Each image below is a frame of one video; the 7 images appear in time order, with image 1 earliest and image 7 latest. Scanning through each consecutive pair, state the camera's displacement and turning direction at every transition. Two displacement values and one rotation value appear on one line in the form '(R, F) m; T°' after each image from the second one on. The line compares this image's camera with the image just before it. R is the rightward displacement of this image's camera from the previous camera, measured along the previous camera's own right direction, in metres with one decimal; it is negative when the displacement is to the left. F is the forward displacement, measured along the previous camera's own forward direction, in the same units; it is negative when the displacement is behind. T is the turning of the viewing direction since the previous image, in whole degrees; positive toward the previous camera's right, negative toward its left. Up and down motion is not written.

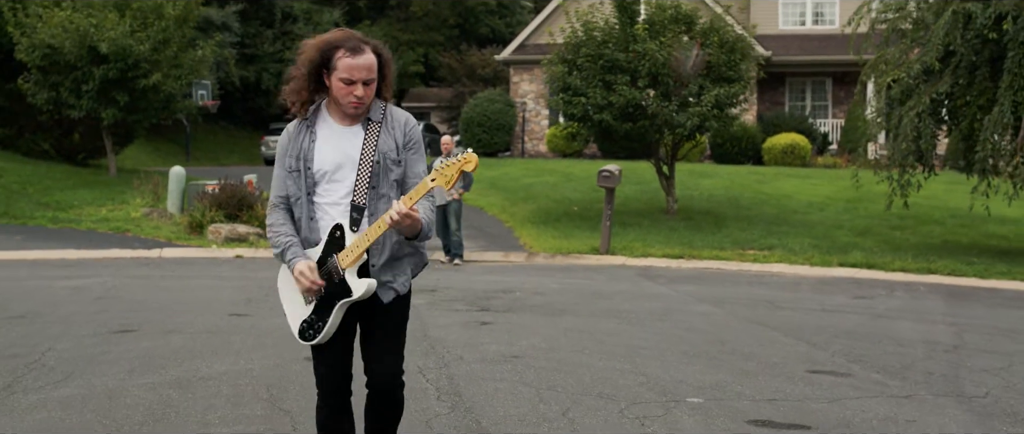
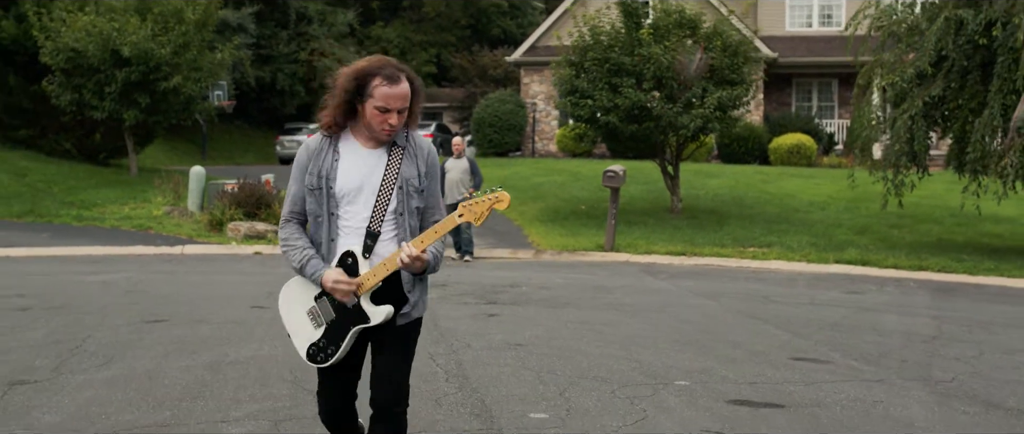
(+0.1, -0.6) m; -1°
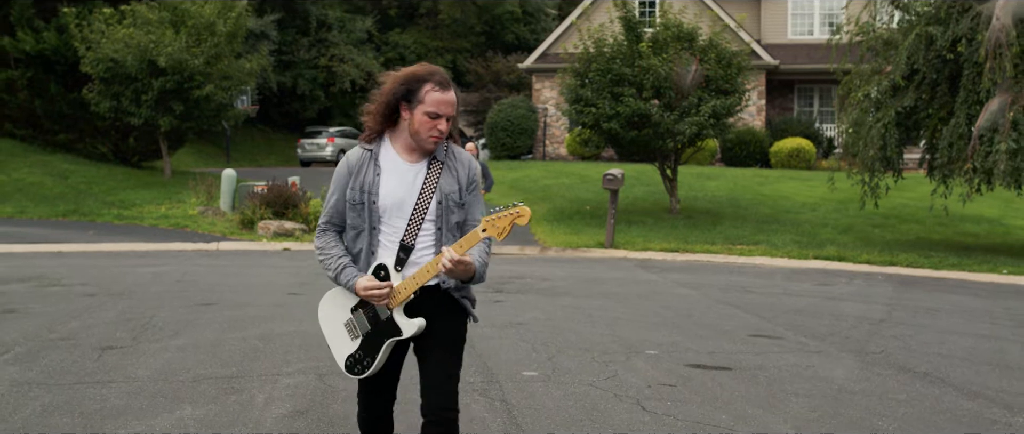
(+0.1, -1.3) m; -1°
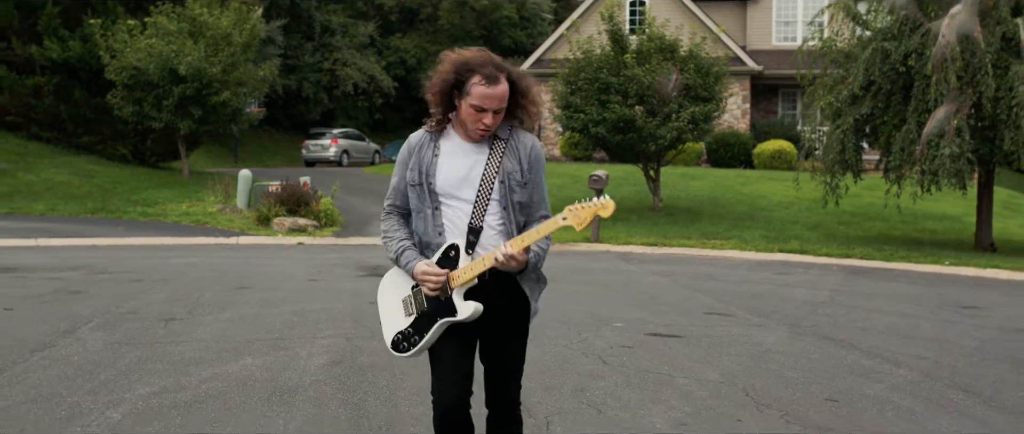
(+0.1, -1.6) m; 0°
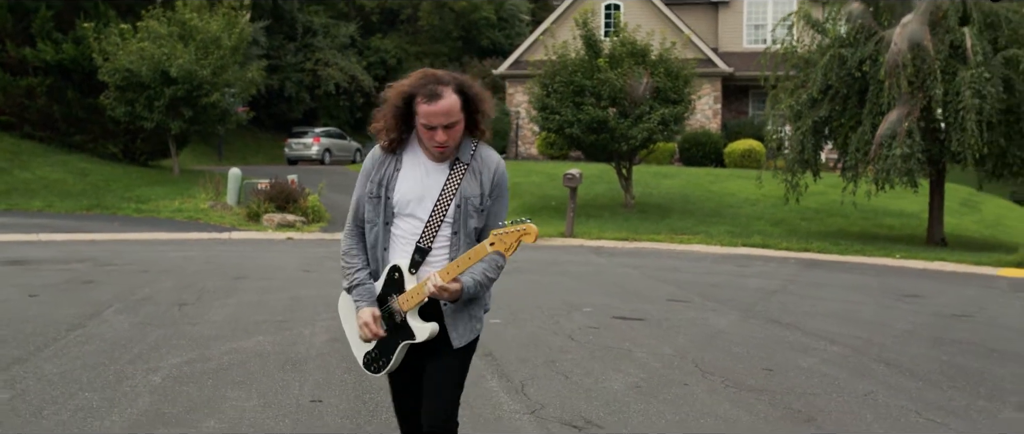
(0.0, -1.0) m; +1°
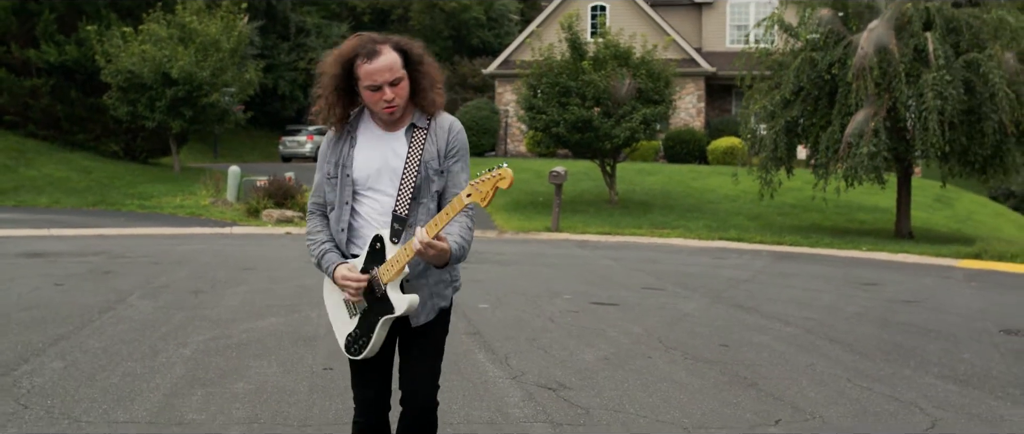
(0.0, -1.0) m; +1°
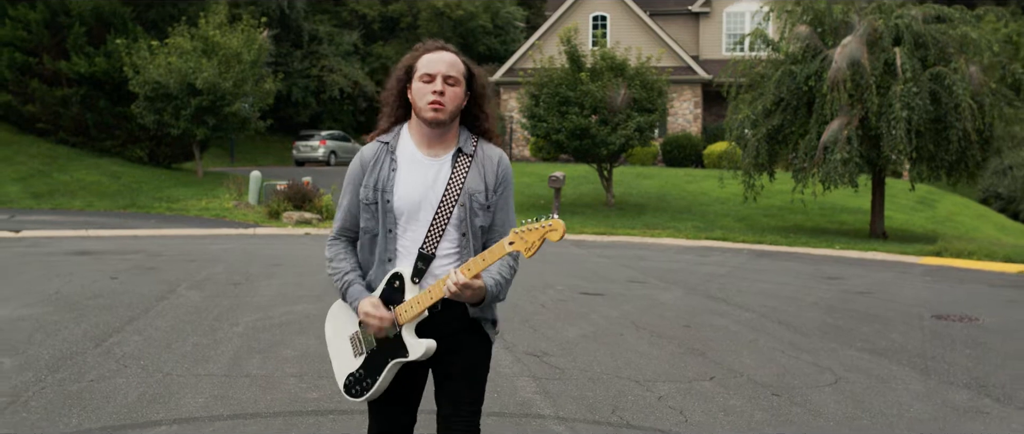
(+0.1, -1.6) m; 0°
